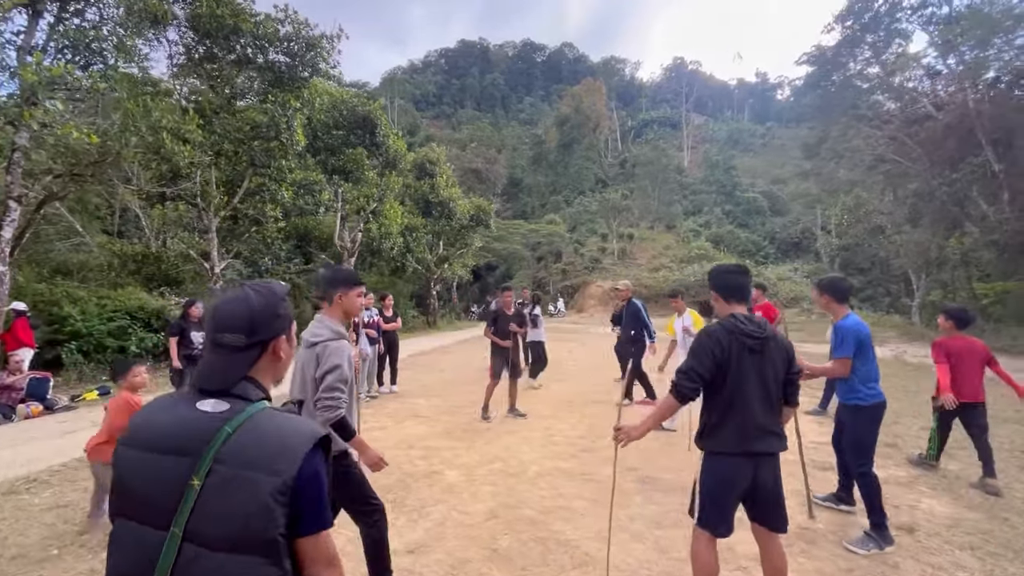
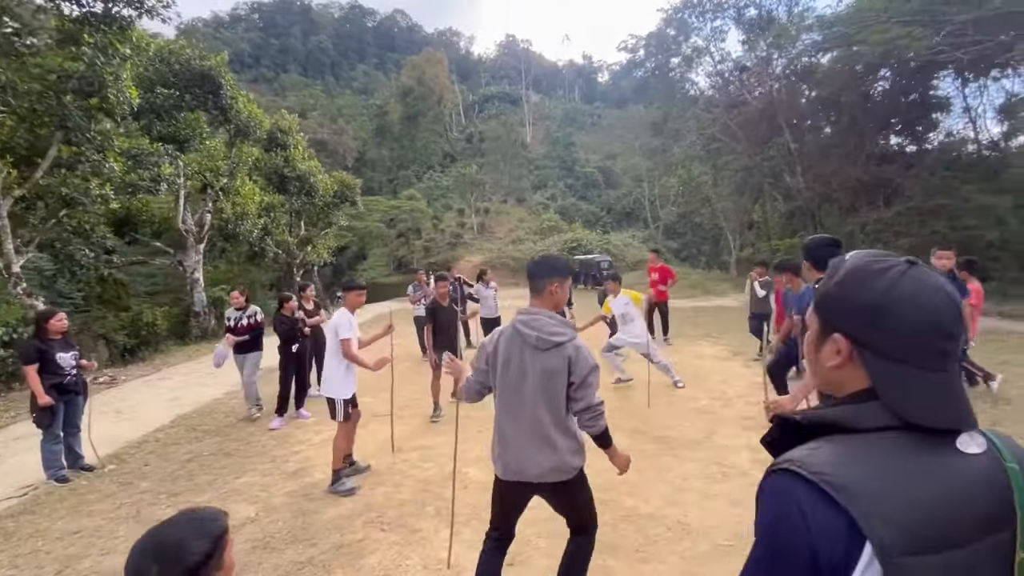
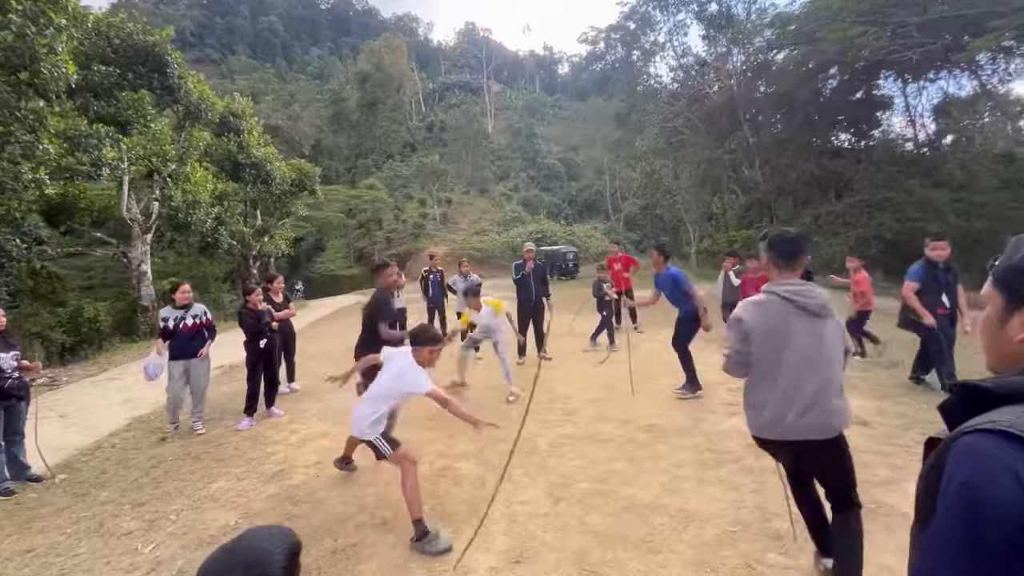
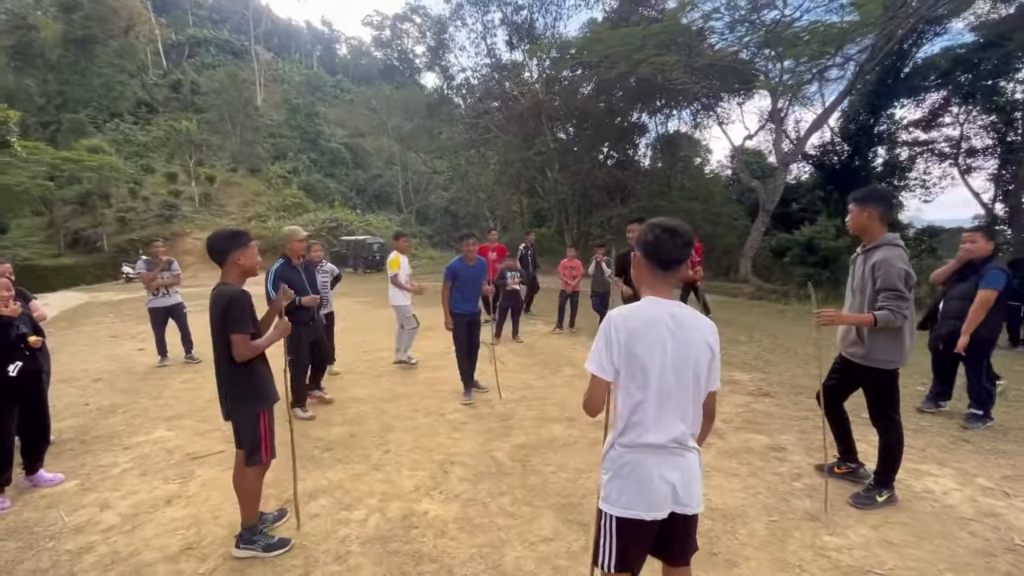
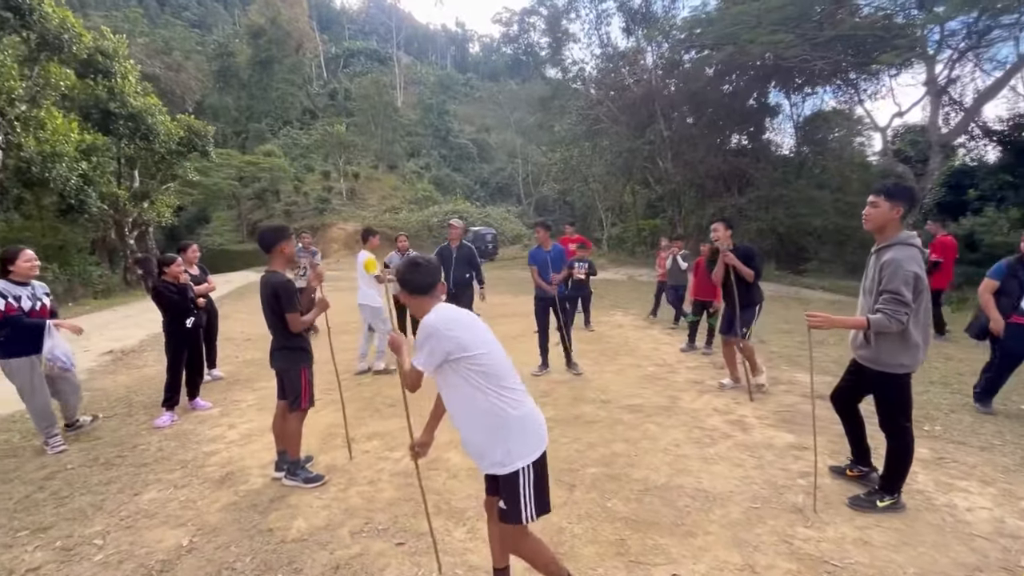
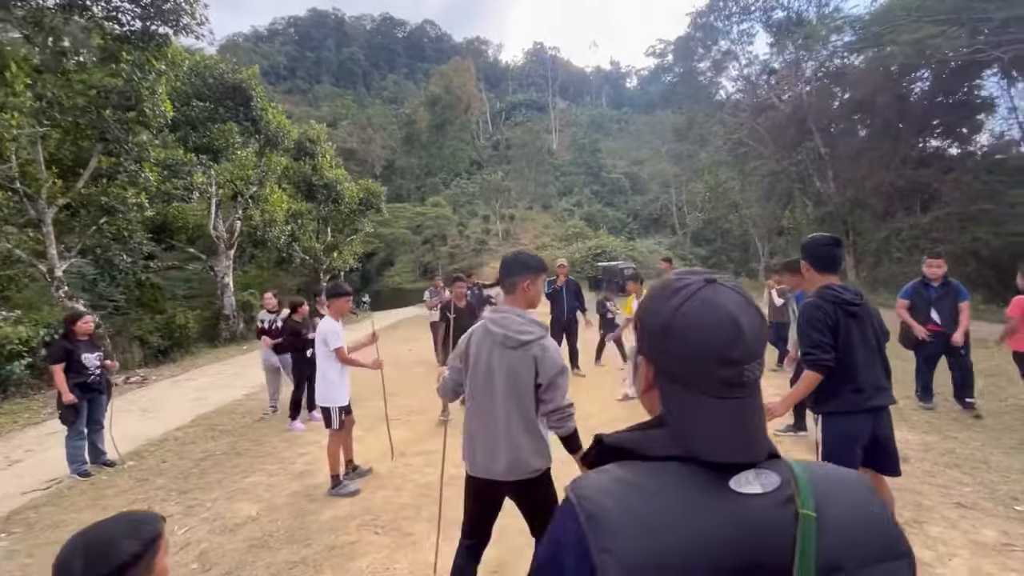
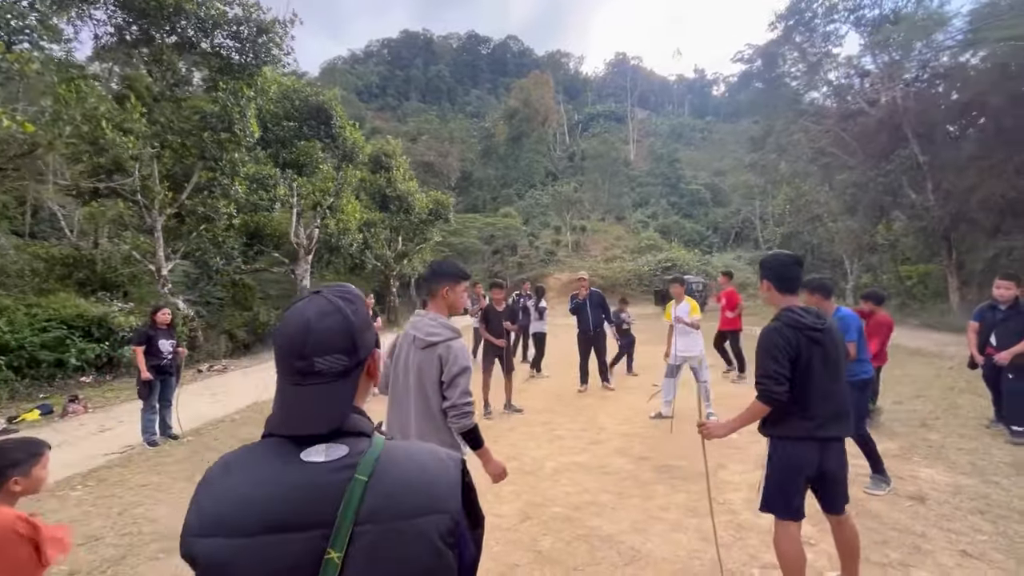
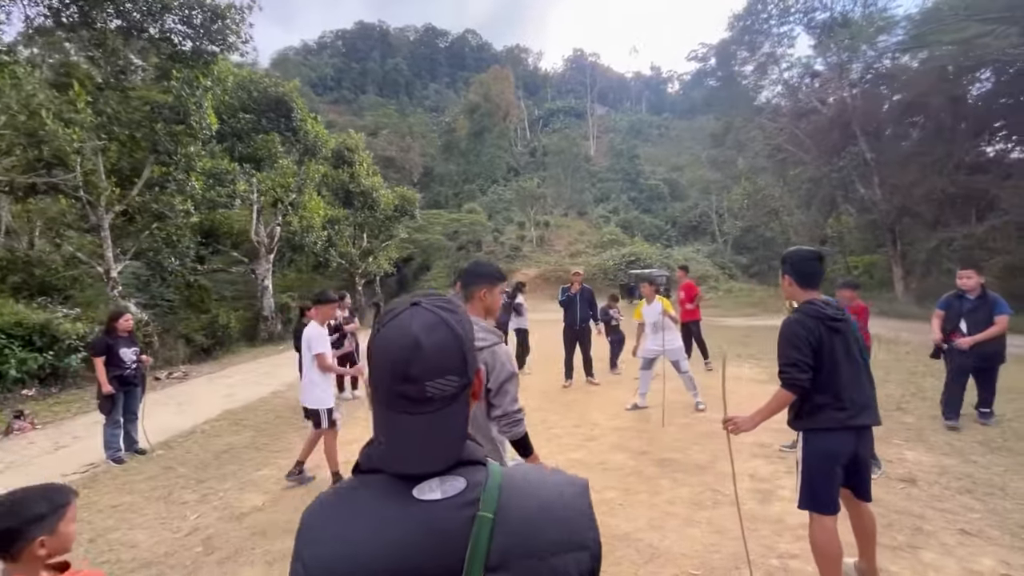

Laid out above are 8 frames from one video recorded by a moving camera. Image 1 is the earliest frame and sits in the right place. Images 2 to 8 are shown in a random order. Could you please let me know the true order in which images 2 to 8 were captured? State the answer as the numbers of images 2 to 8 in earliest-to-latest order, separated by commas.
7, 8, 6, 2, 3, 5, 4
